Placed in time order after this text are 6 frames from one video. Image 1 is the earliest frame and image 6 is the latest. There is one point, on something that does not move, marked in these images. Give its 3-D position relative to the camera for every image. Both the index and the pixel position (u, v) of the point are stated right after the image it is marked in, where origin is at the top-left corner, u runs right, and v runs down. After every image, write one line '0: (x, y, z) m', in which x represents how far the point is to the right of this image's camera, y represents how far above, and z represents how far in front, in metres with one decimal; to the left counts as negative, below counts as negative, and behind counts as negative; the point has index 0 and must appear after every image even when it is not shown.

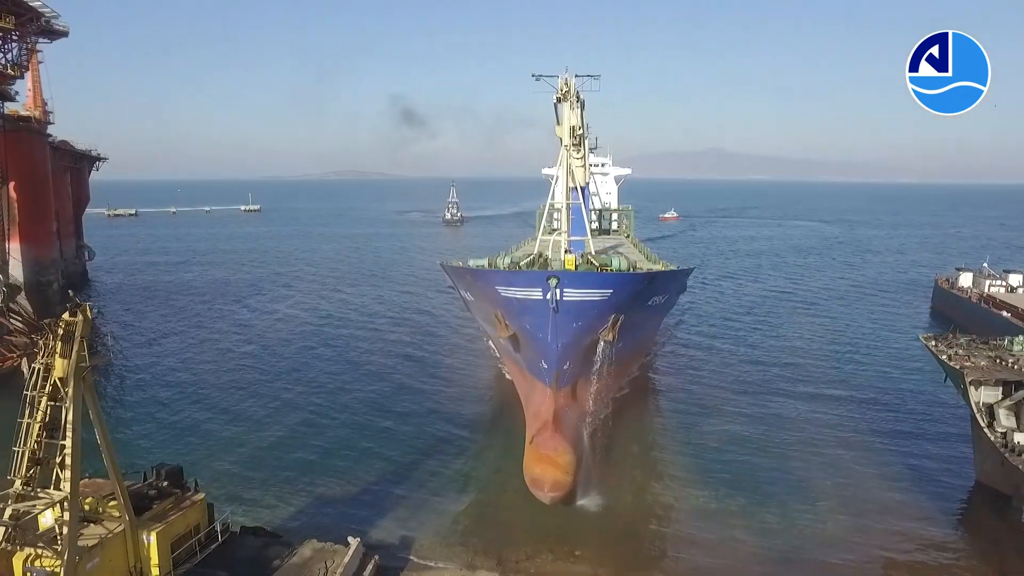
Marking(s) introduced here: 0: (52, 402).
0: (-6.2, -1.5, +9.0) m
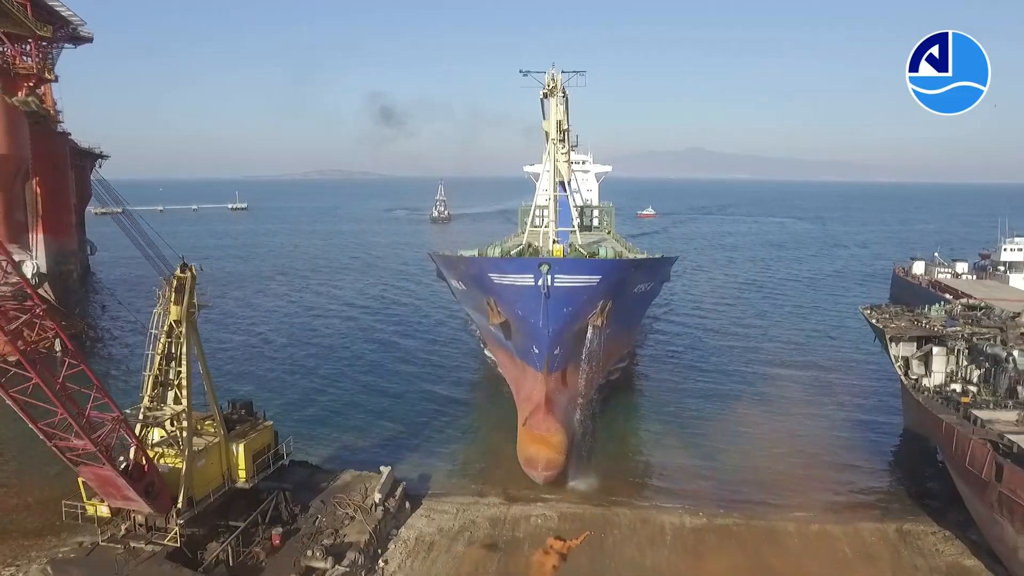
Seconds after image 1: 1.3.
0: (-6.1, -0.9, +11.8) m
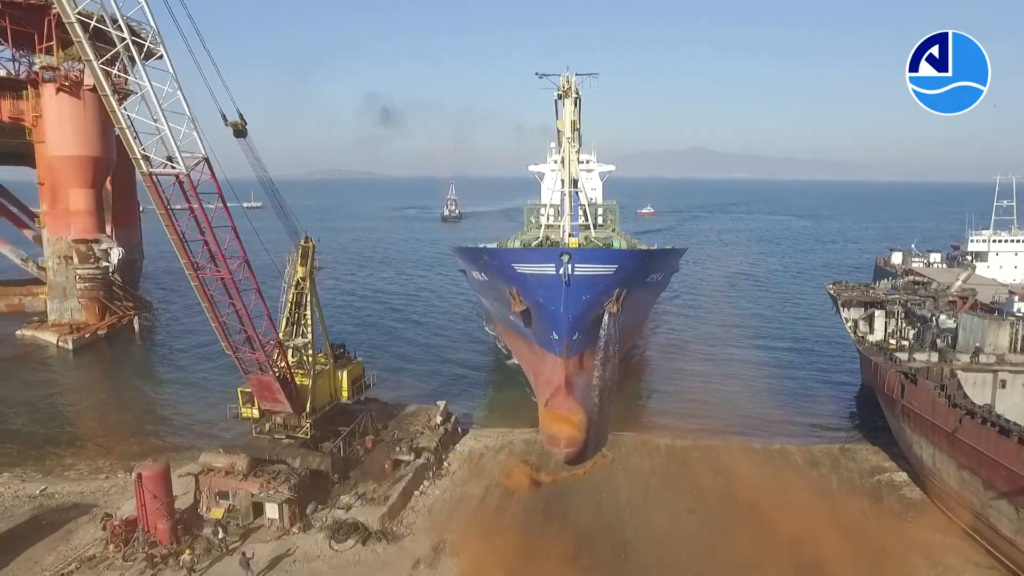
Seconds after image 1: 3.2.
0: (-5.2, -0.1, +16.3) m
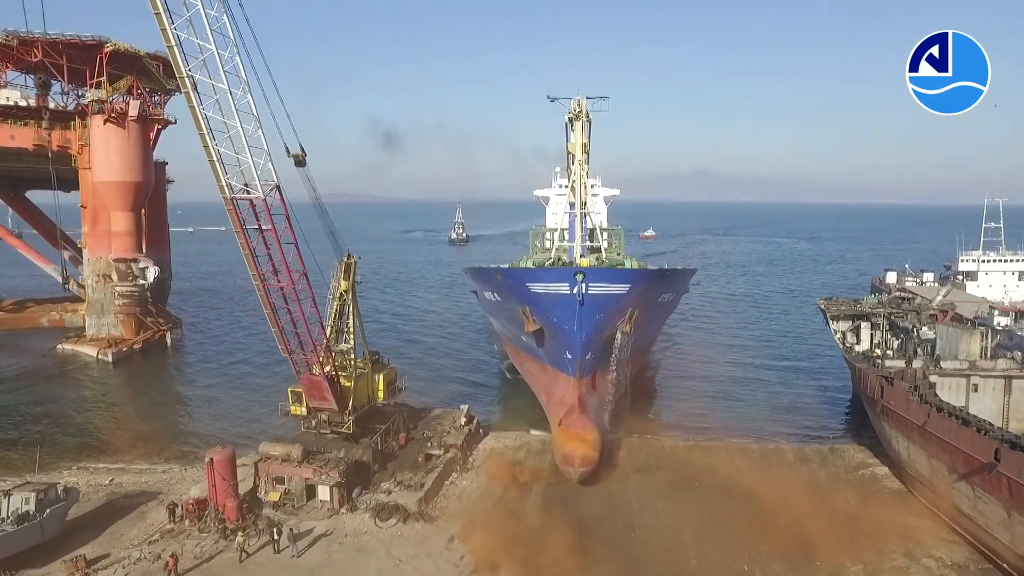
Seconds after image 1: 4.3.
0: (-4.7, -0.4, +18.4) m
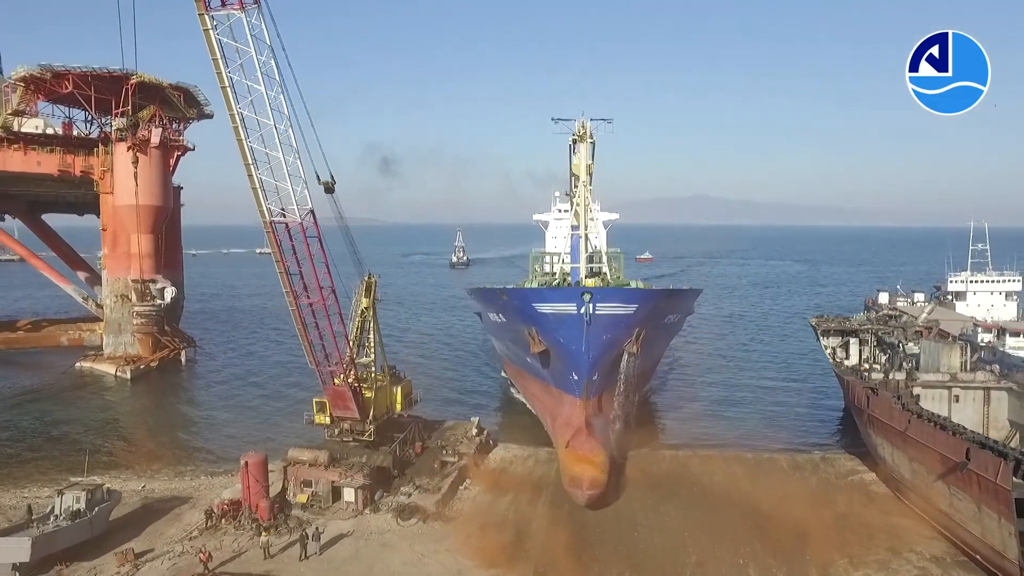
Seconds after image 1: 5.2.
0: (-4.4, -0.9, +19.7) m
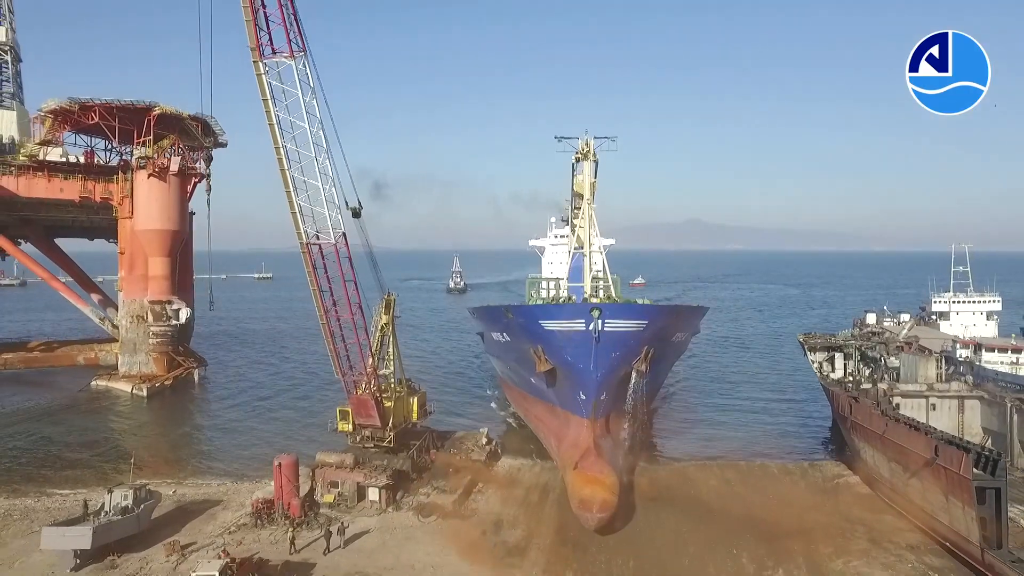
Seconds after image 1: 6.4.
0: (-4.1, -1.4, +21.2) m
